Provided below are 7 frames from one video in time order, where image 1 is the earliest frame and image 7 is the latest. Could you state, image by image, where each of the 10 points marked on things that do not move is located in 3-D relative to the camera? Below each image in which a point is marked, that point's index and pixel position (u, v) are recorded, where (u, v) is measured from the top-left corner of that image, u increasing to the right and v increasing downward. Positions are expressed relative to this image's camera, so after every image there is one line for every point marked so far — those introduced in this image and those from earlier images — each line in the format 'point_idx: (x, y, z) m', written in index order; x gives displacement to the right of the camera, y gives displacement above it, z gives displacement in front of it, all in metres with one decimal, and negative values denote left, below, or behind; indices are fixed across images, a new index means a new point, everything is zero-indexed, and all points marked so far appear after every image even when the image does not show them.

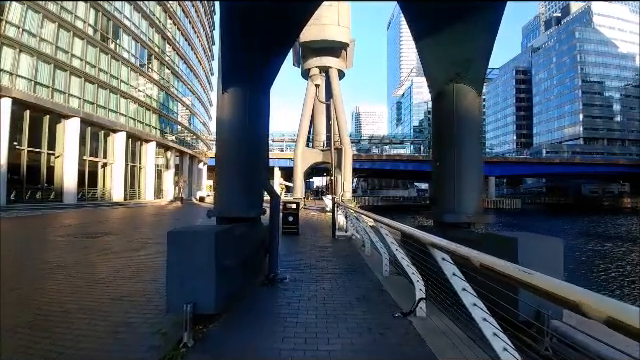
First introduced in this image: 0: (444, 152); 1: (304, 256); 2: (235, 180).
0: (+1.9, +0.4, +6.4) m
1: (-0.3, -1.6, +9.0) m
2: (-1.2, 0.0, +6.0) m
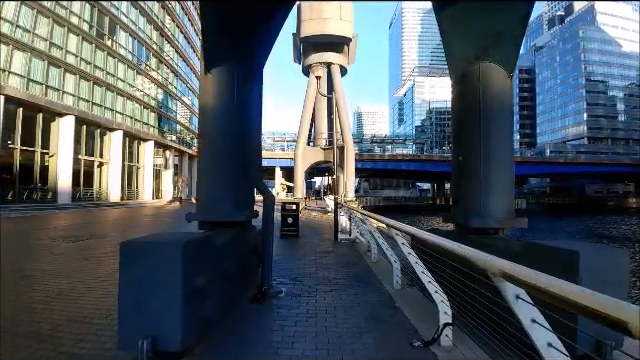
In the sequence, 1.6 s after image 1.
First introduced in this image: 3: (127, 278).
0: (+1.9, +0.5, +5.4) m
1: (-0.3, -1.6, +8.1) m
2: (-1.2, 0.0, +5.1) m
3: (-1.4, -0.7, +3.1) m
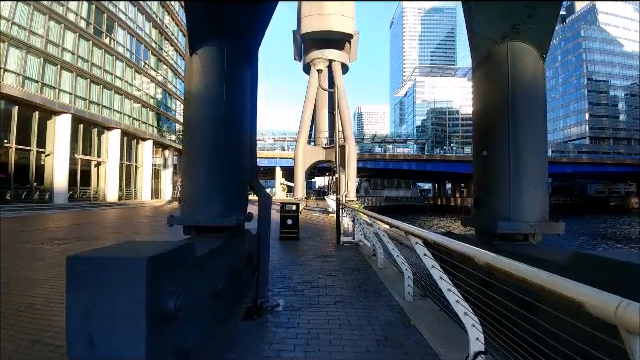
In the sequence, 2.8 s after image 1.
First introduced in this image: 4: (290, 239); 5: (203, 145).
0: (+1.9, +0.5, +4.7) m
1: (-0.3, -1.6, +7.4) m
2: (-1.1, 0.0, +4.4) m
3: (-1.4, -0.7, +2.4) m
4: (-0.9, -1.8, +13.1) m
5: (-1.2, +0.4, +4.4) m
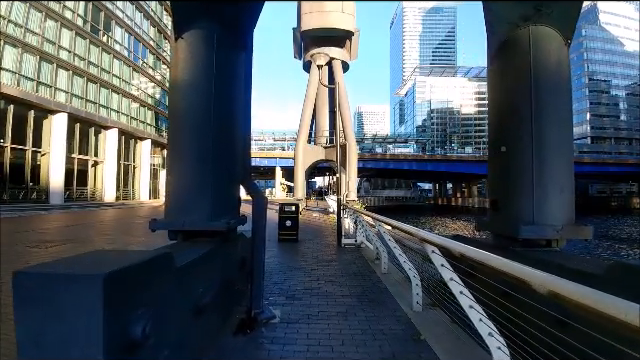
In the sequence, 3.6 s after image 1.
0: (+1.9, +0.5, +4.3) m
1: (-0.3, -1.6, +7.0) m
2: (-1.1, 0.0, +3.9) m
3: (-1.4, -0.7, +1.9) m
4: (-0.9, -1.8, +12.6) m
5: (-1.2, +0.4, +3.9) m
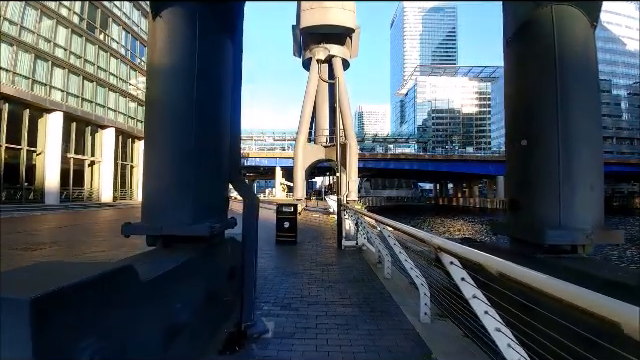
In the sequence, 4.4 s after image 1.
0: (+1.9, +0.5, +3.8) m
1: (-0.3, -1.5, +6.5) m
2: (-1.1, 0.0, +3.5) m
3: (-1.4, -0.7, +1.5) m
4: (-0.9, -1.8, +12.2) m
5: (-1.2, +0.4, +3.4) m
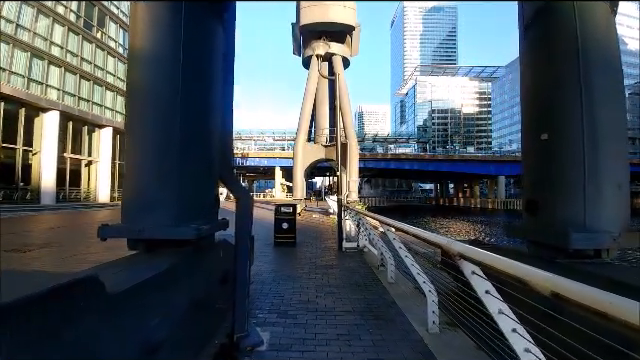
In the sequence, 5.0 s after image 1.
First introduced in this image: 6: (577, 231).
0: (+1.9, +0.5, +3.5) m
1: (-0.3, -1.5, +6.1) m
2: (-1.1, +0.1, +3.1) m
3: (-1.4, -0.6, +1.1) m
4: (-0.9, -1.8, +11.8) m
5: (-1.2, +0.4, +3.1) m
6: (+1.9, -0.4, +3.3) m
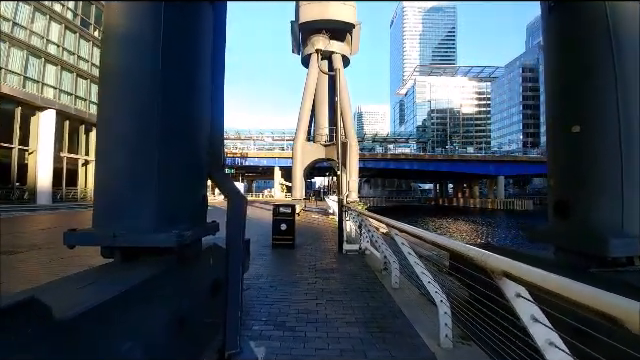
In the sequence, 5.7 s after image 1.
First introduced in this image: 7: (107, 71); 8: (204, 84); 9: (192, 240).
0: (+1.9, +0.5, +3.1) m
1: (-0.3, -1.5, +5.7) m
2: (-1.1, +0.1, +2.7) m
3: (-1.4, -0.6, +0.7) m
4: (-1.0, -1.7, +11.4) m
5: (-1.2, +0.4, +2.7) m
6: (+1.9, -0.4, +2.9) m
7: (-1.3, +0.7, +2.7) m
8: (-0.9, +0.7, +3.1) m
9: (-0.9, -0.4, +3.0) m
